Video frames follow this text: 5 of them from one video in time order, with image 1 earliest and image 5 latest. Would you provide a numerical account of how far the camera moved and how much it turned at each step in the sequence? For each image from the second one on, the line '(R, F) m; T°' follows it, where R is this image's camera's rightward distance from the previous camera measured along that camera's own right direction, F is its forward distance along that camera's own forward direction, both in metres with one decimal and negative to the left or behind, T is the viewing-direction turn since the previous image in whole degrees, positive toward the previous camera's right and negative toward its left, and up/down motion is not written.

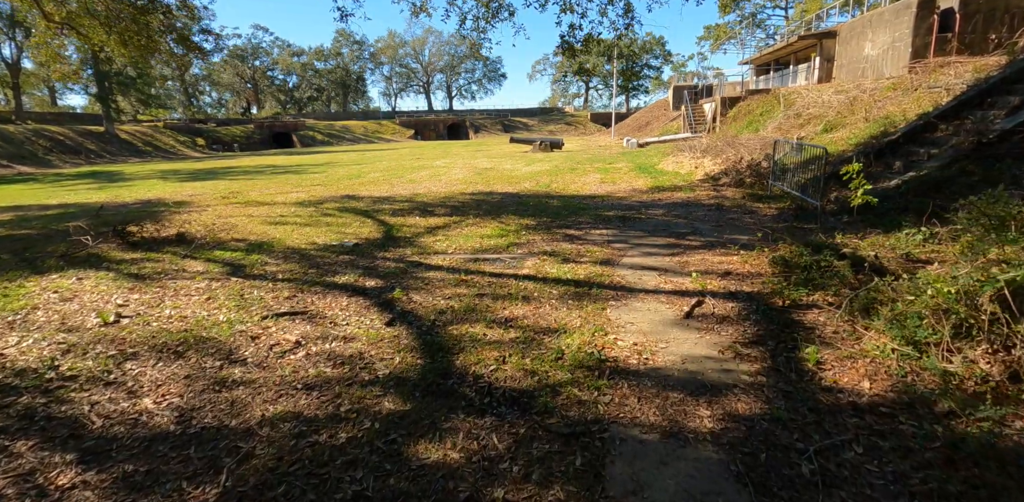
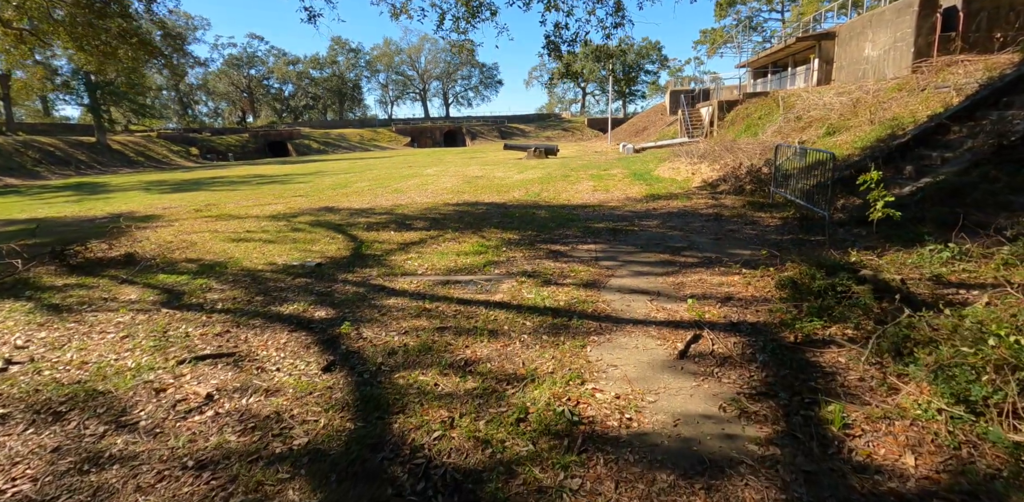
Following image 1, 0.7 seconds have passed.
(+0.3, +0.7) m; 0°
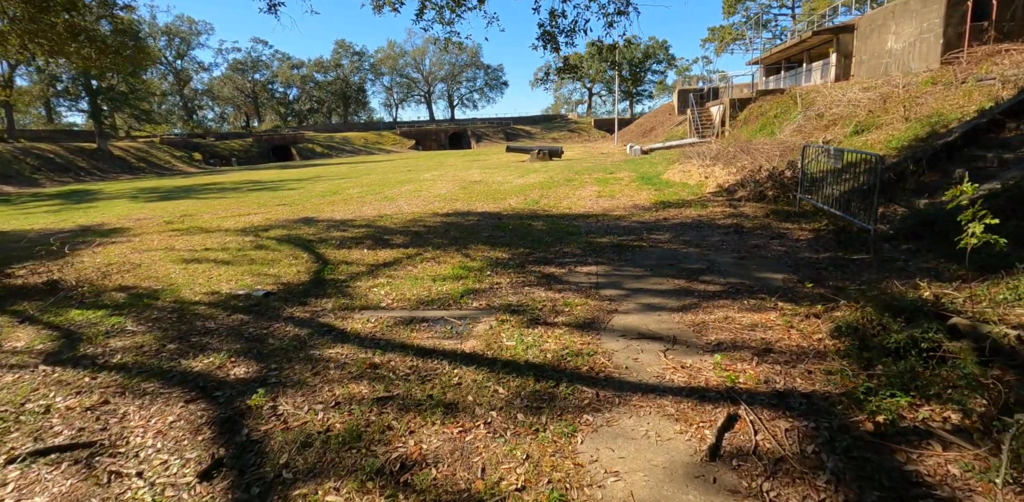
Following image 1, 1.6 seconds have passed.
(+0.2, +1.1) m; -1°
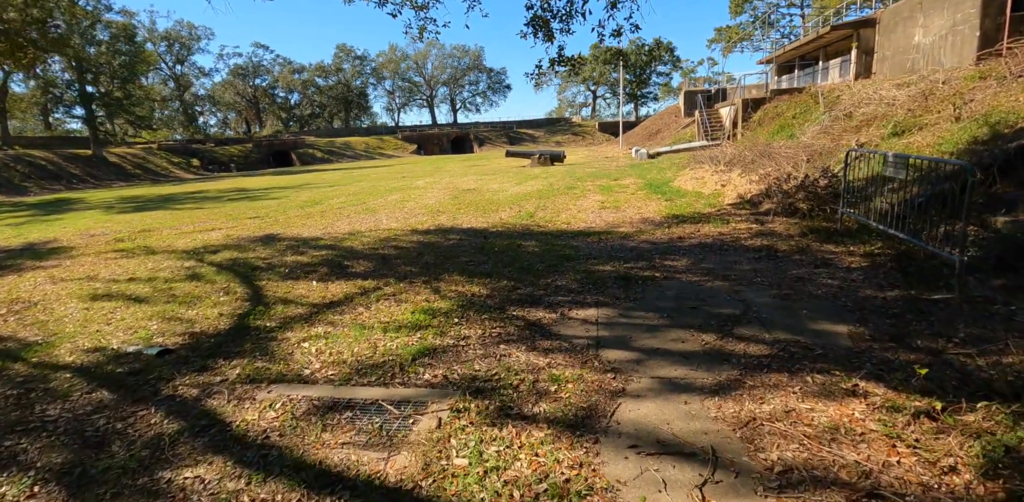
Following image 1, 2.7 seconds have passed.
(+0.3, +1.4) m; -1°
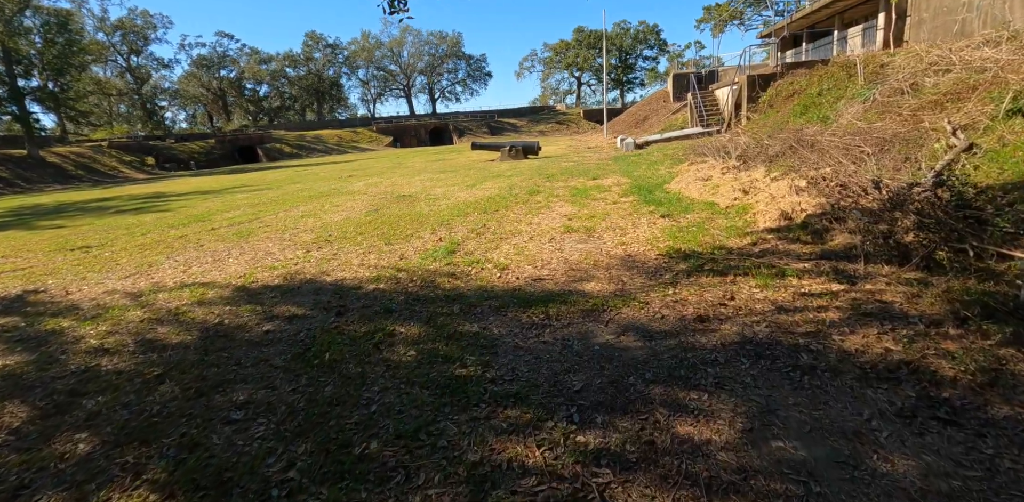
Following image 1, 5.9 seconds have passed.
(+1.0, +3.8) m; +1°
